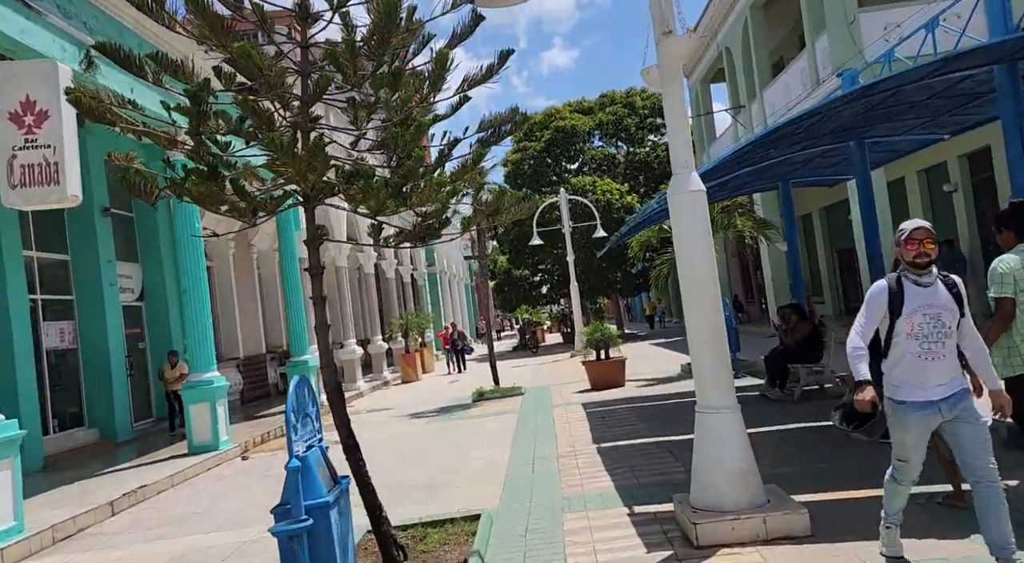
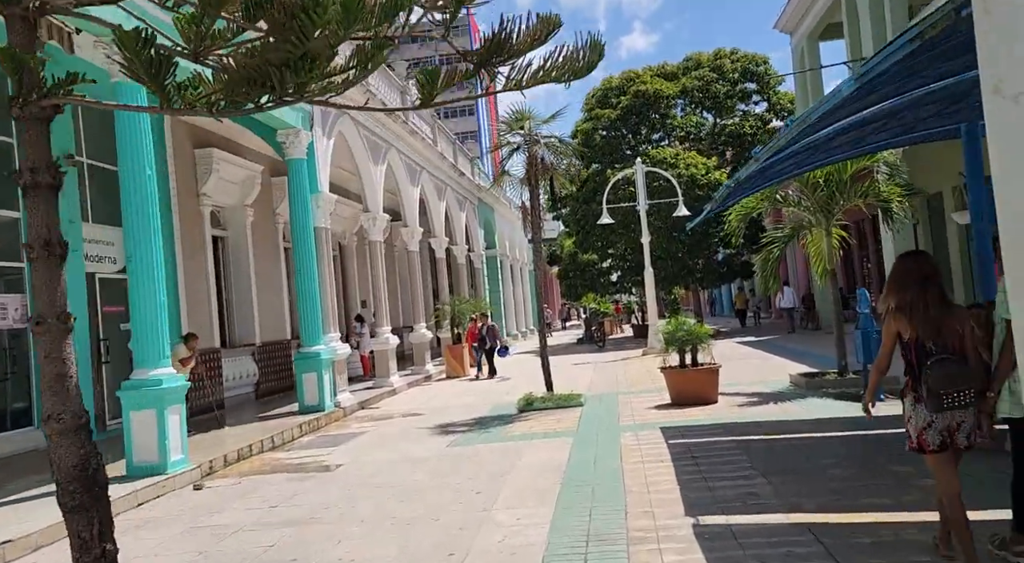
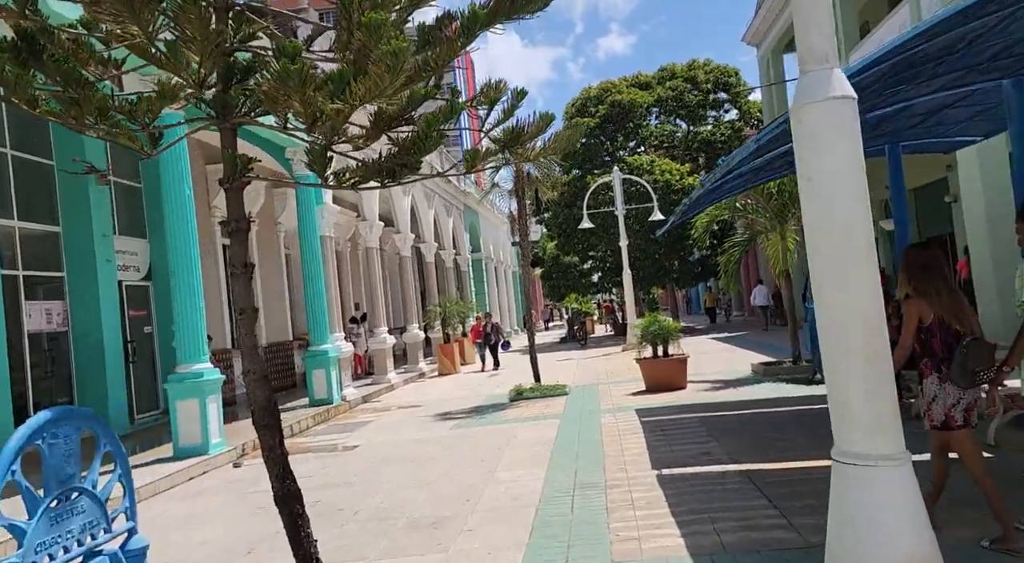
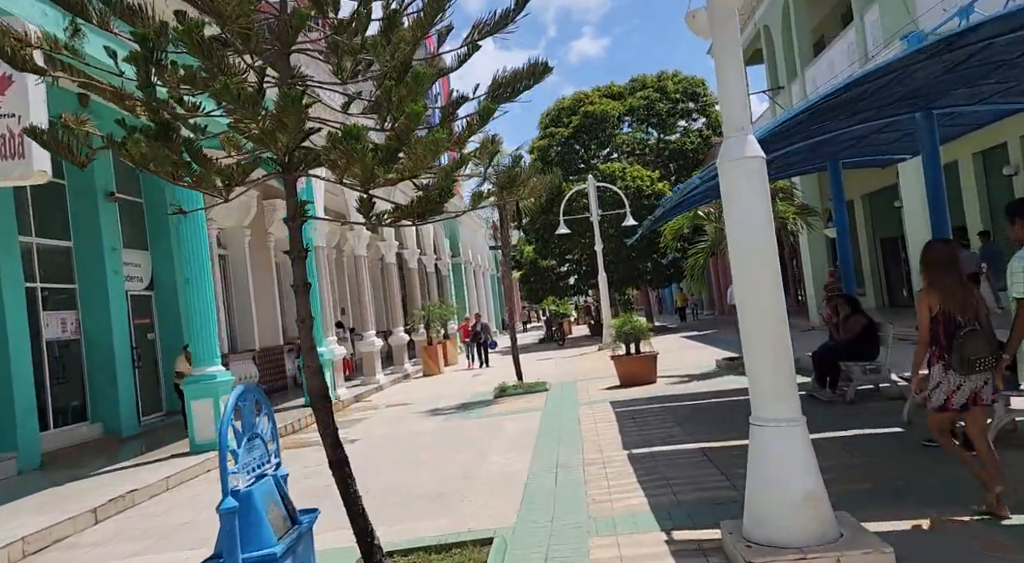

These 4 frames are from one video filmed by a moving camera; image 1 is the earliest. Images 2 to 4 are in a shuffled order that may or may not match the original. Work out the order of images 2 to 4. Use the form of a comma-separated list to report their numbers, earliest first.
4, 3, 2
